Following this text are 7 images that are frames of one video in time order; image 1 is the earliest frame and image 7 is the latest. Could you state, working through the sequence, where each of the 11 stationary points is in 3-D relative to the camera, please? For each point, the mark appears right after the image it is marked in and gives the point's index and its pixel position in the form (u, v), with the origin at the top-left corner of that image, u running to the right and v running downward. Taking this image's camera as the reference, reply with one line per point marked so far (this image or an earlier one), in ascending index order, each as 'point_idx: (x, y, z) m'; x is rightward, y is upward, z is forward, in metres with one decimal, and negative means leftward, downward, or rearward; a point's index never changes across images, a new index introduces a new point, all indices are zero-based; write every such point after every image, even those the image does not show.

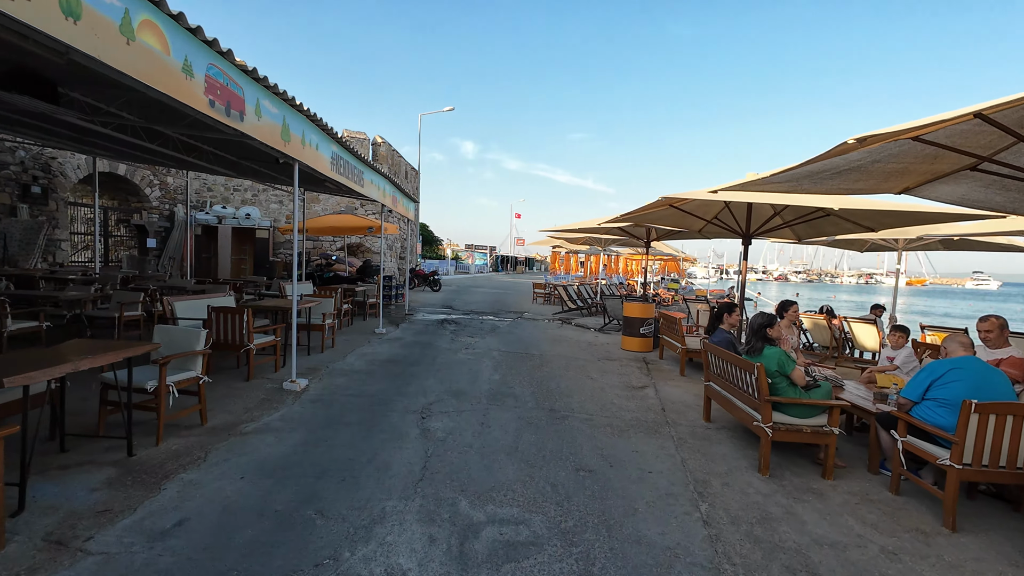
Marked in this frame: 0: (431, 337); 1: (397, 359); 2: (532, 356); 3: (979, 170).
0: (-1.7, -1.1, +10.1) m
1: (-1.9, -1.2, +7.8) m
2: (+0.4, -1.2, +8.7) m
3: (+3.9, +1.0, +4.0) m
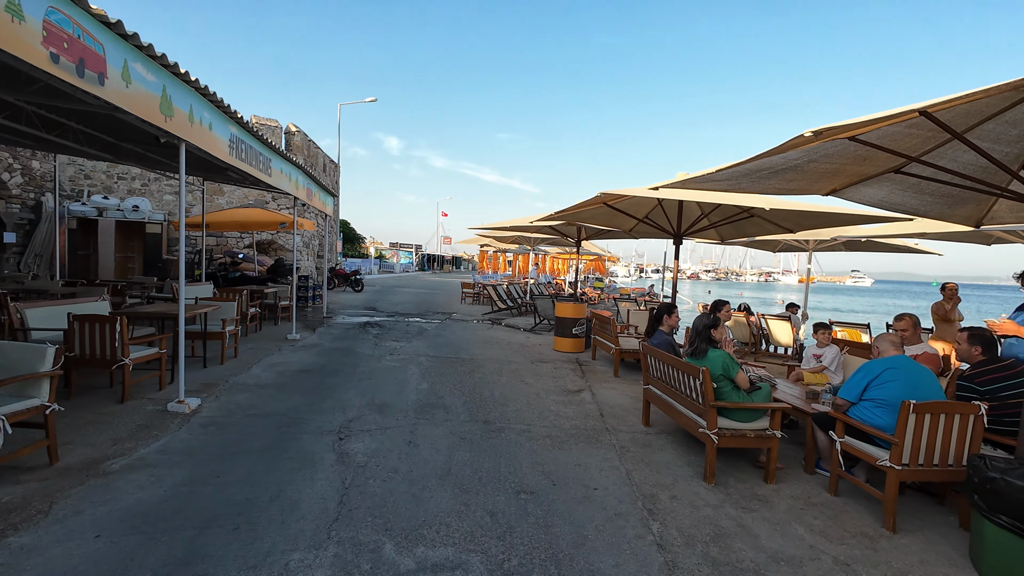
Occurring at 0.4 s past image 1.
0: (-3.1, -1.1, +9.3) m
1: (-2.9, -1.2, +7.0) m
2: (-0.8, -1.2, +8.2) m
3: (+3.4, +1.0, +4.1) m
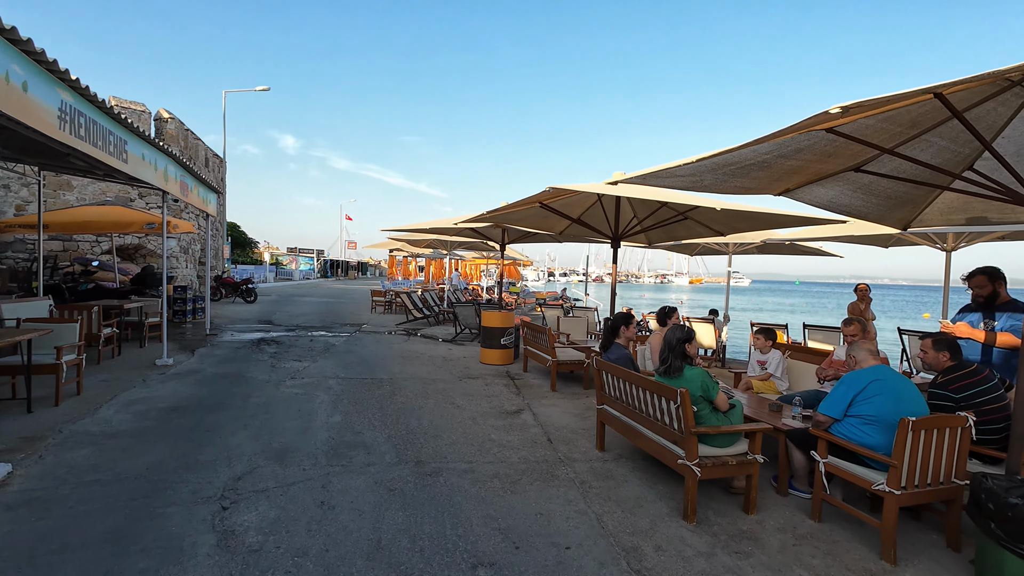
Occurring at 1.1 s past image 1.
0: (-4.4, -1.3, +7.8) m
1: (-3.8, -1.4, +5.6) m
2: (-2.0, -1.4, +7.1) m
3: (+2.9, +1.0, +4.0) m
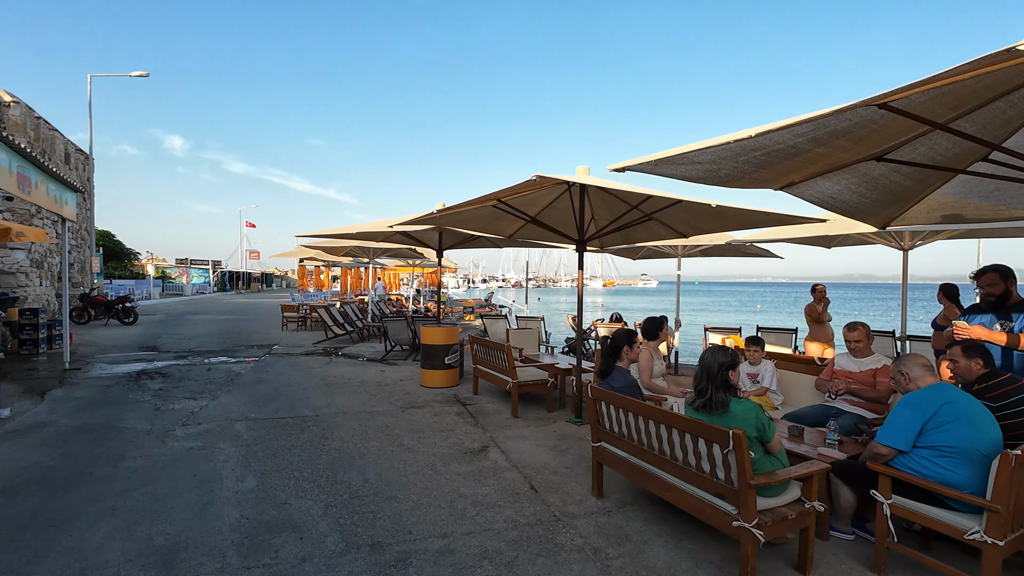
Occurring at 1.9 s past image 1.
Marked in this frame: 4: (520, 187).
0: (-5.0, -1.6, +6.0) m
1: (-4.0, -1.6, +4.0) m
2: (-2.5, -1.6, +5.8) m
3: (+2.7, +0.9, +3.5) m
4: (+0.1, +1.1, +5.5) m
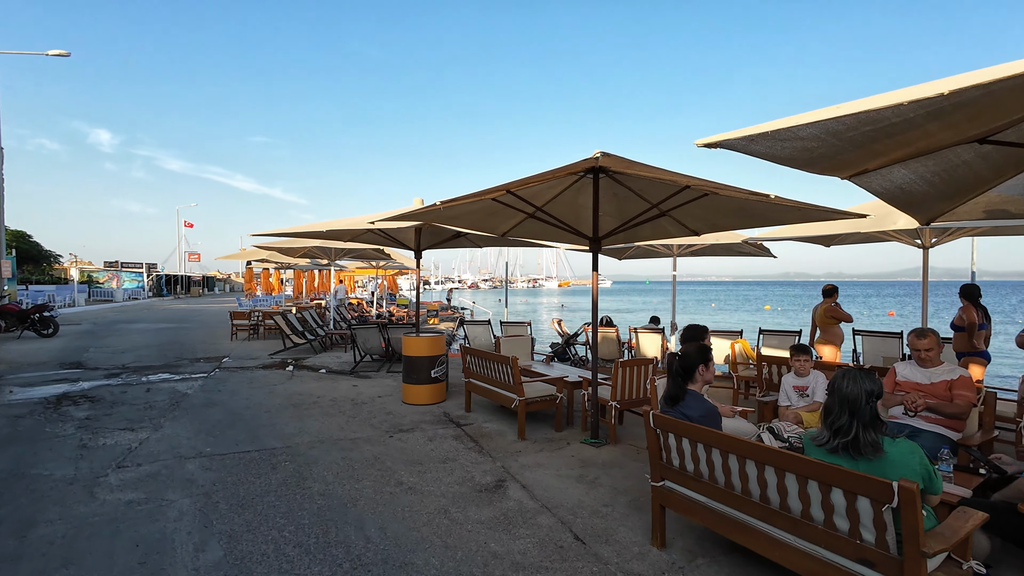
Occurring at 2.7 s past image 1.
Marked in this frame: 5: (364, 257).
0: (-4.9, -1.7, +4.8) m
1: (-3.8, -1.7, +2.9) m
2: (-2.4, -1.7, +4.8) m
3: (+3.0, +0.9, +3.1) m
4: (+0.2, +1.1, +4.8) m
5: (-4.4, +0.9, +14.5) m
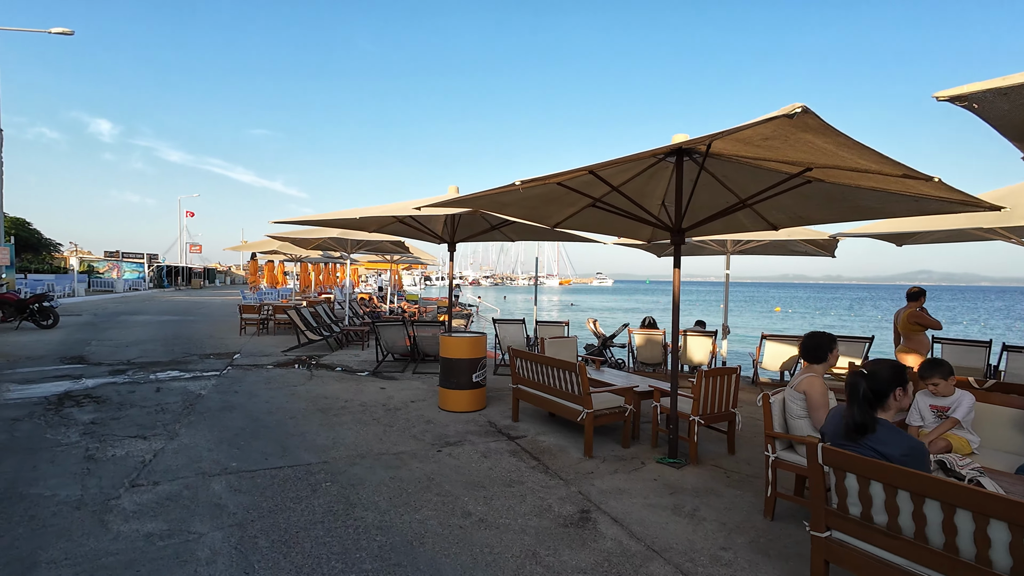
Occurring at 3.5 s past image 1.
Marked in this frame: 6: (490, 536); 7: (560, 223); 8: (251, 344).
0: (-4.3, -1.6, +4.2) m
1: (-3.1, -1.6, +2.2) m
2: (-1.7, -1.6, +4.2) m
3: (+3.7, +0.9, +2.4) m
4: (+0.9, +1.1, +4.1) m
5: (-3.8, +1.1, +13.8) m
6: (-0.2, -1.7, +3.2) m
7: (+0.6, +0.8, +6.0) m
8: (-6.3, -1.3, +11.6) m
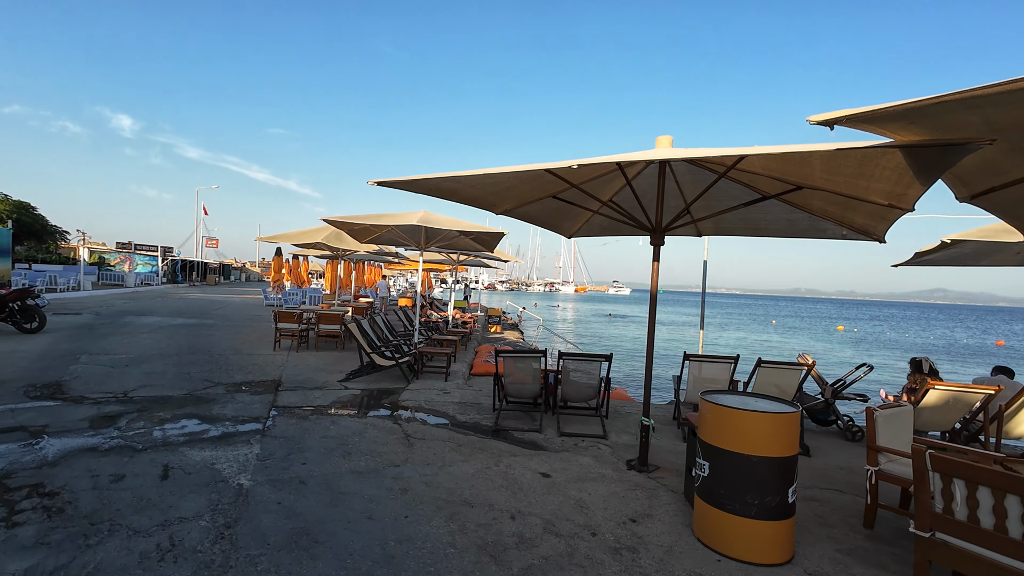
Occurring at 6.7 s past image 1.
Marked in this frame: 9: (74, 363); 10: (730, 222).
0: (-2.0, -1.6, +1.1) m
1: (-0.9, -1.7, -0.9) m
2: (+0.5, -1.7, +1.0) m
3: (+6.0, +0.6, -0.8) m
4: (+3.2, +0.9, +0.9) m
5: (-1.2, +0.9, +10.7) m
6: (+2.1, -1.8, +0.1) m
7: (+3.0, +0.6, +2.9) m
8: (-3.9, -1.4, +8.6) m
9: (-7.4, -1.3, +8.2) m
10: (+2.7, +0.8, +5.8) m
